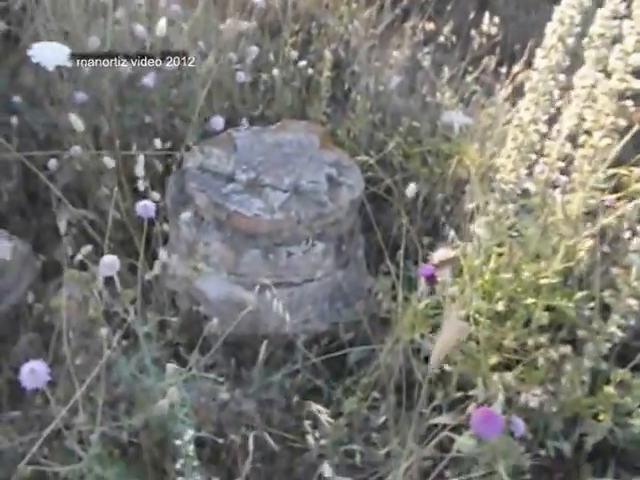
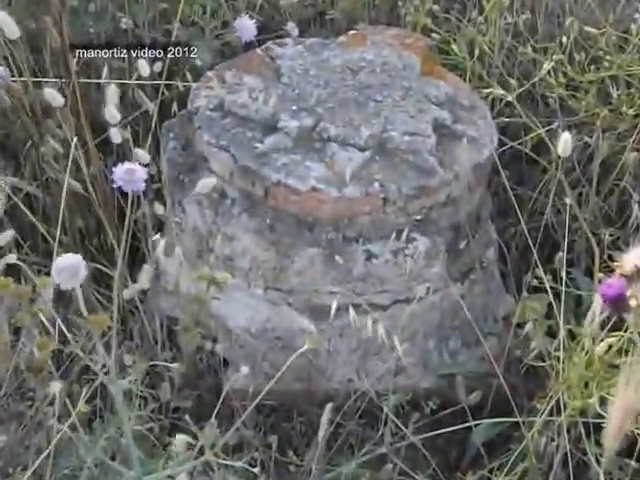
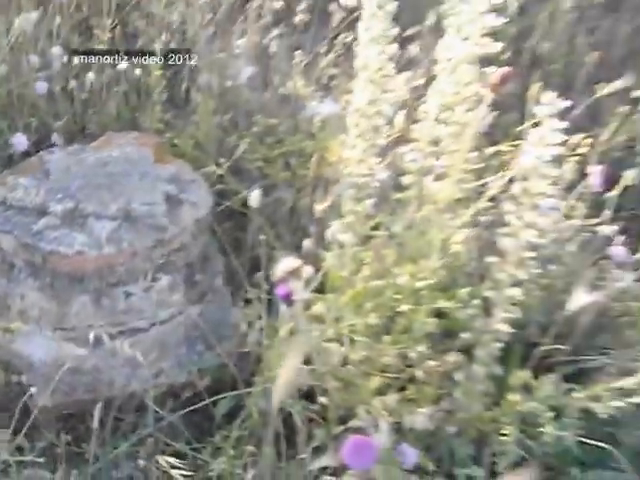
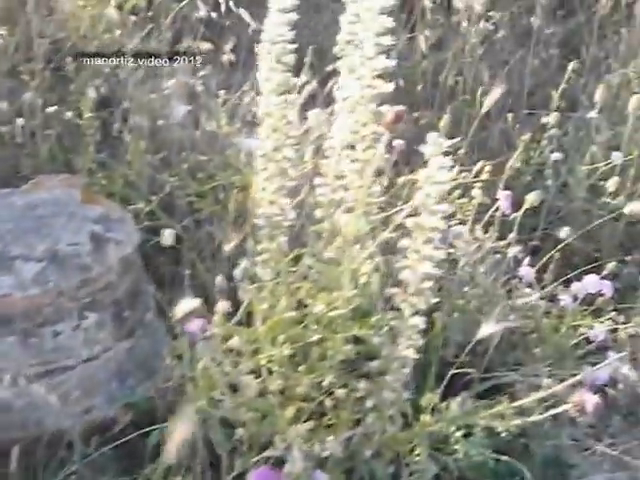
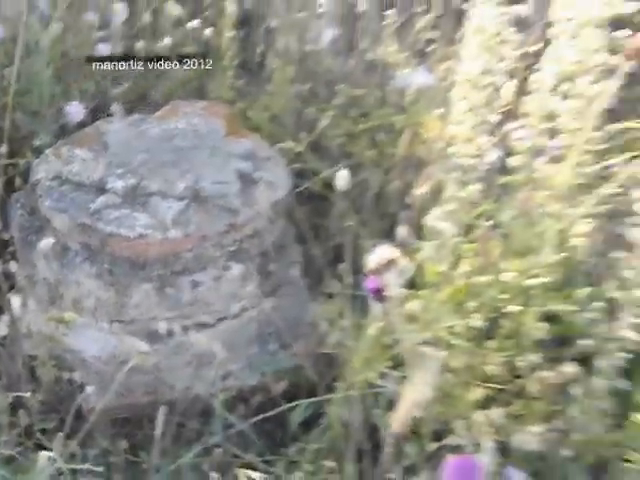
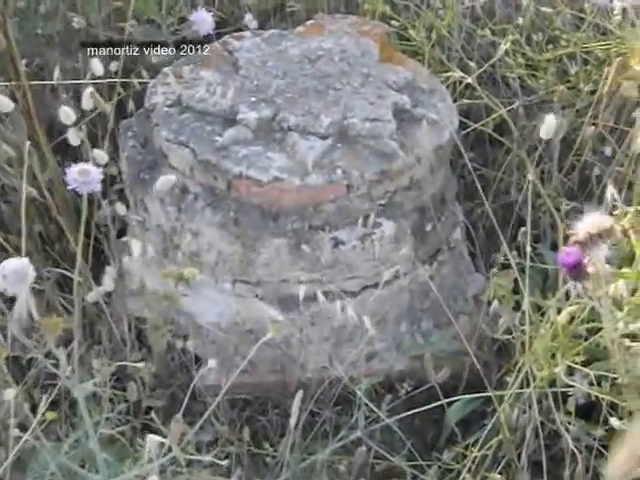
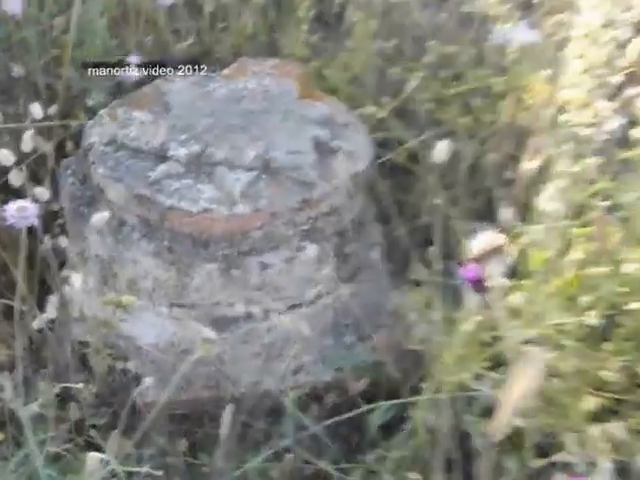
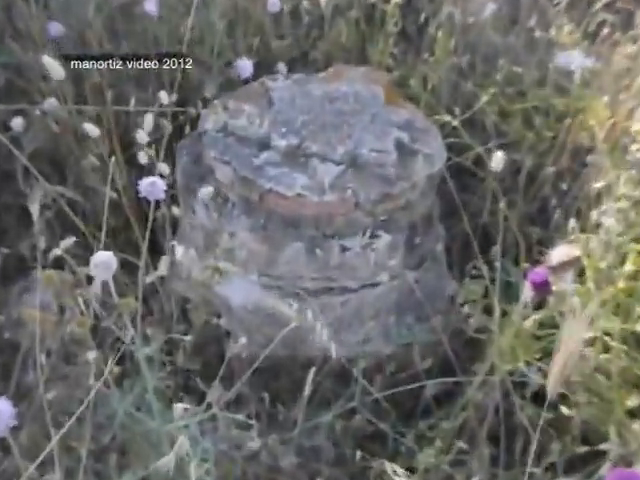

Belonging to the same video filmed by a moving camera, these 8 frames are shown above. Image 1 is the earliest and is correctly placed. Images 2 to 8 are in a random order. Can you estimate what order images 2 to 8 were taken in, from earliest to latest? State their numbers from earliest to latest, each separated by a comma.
8, 2, 6, 7, 5, 3, 4
